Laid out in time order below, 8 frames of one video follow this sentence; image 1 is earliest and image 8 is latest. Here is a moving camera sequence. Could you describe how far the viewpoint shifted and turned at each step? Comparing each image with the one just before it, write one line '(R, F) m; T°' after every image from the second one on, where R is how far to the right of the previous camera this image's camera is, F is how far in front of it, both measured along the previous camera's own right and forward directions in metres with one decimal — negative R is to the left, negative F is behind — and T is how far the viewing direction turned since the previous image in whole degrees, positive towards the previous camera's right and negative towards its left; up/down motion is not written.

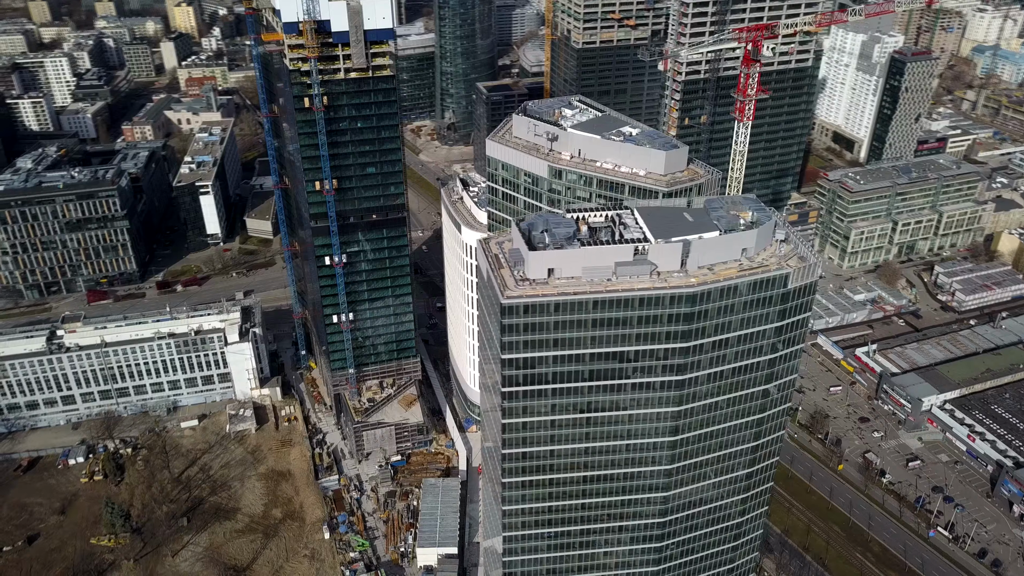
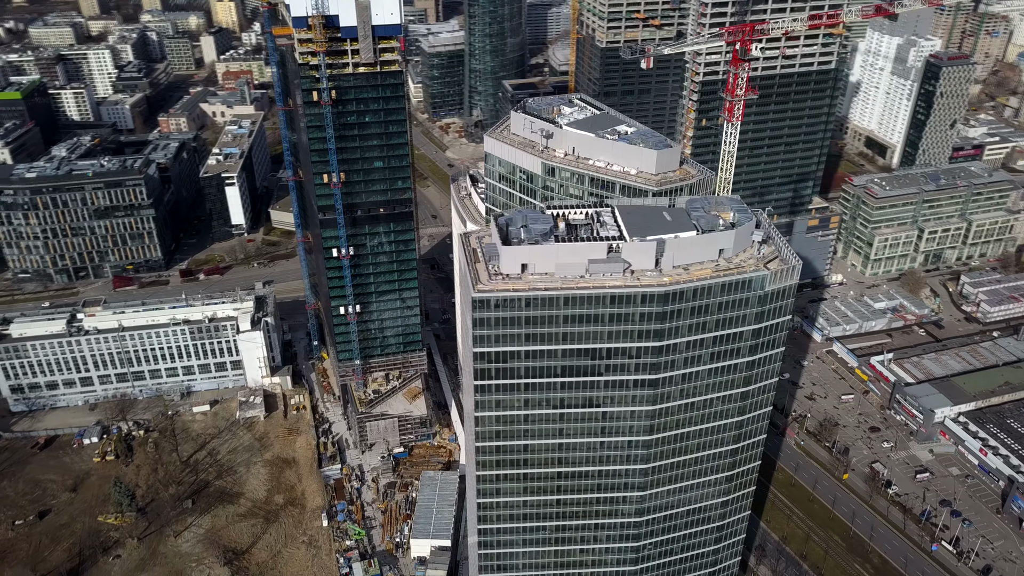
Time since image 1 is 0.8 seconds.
(+6.7, -0.4) m; -3°
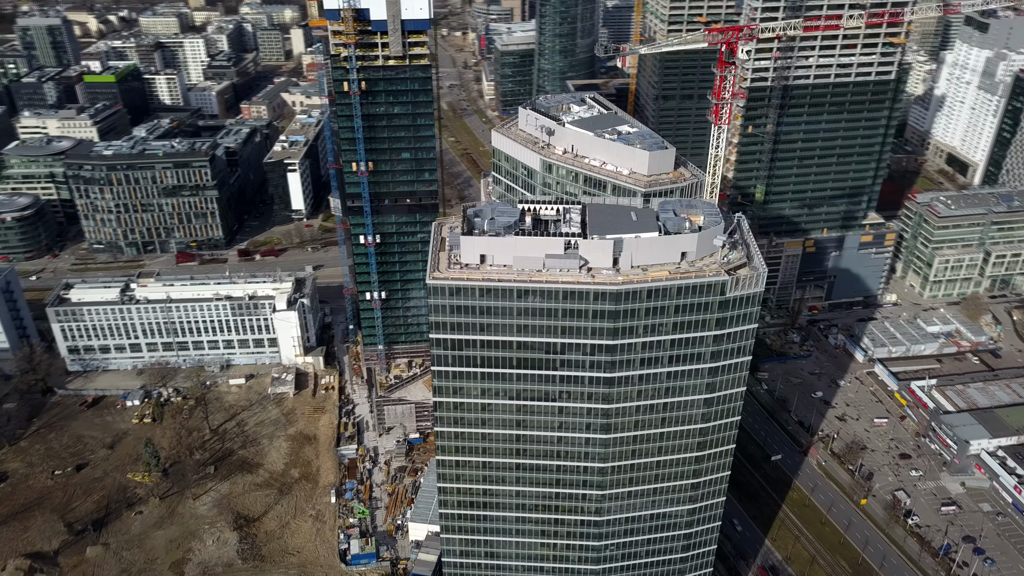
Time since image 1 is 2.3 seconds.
(+13.6, -0.7) m; -6°
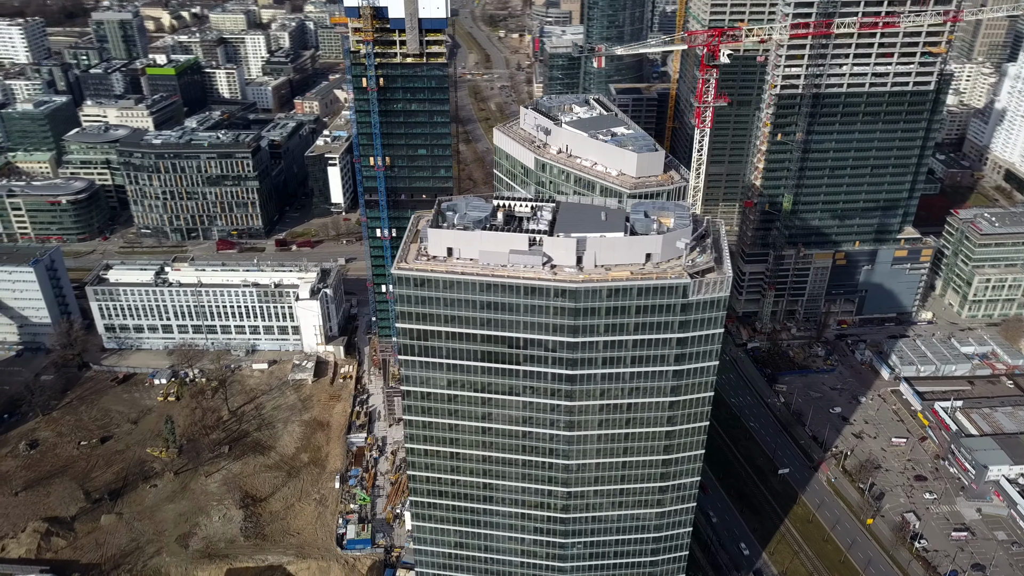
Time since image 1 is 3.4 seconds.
(+10.2, -0.9) m; -4°
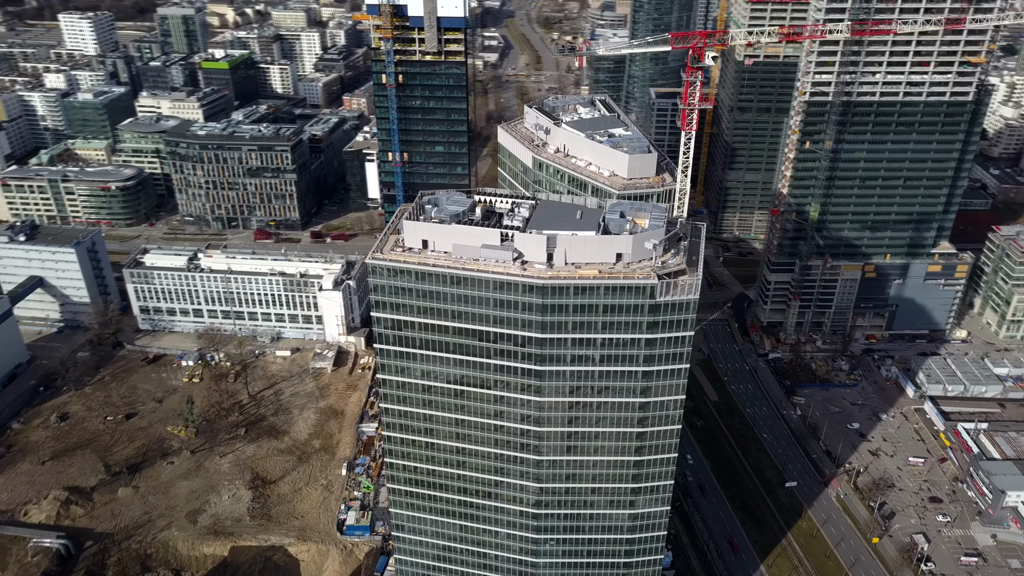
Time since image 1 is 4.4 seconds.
(+9.1, -0.8) m; -4°
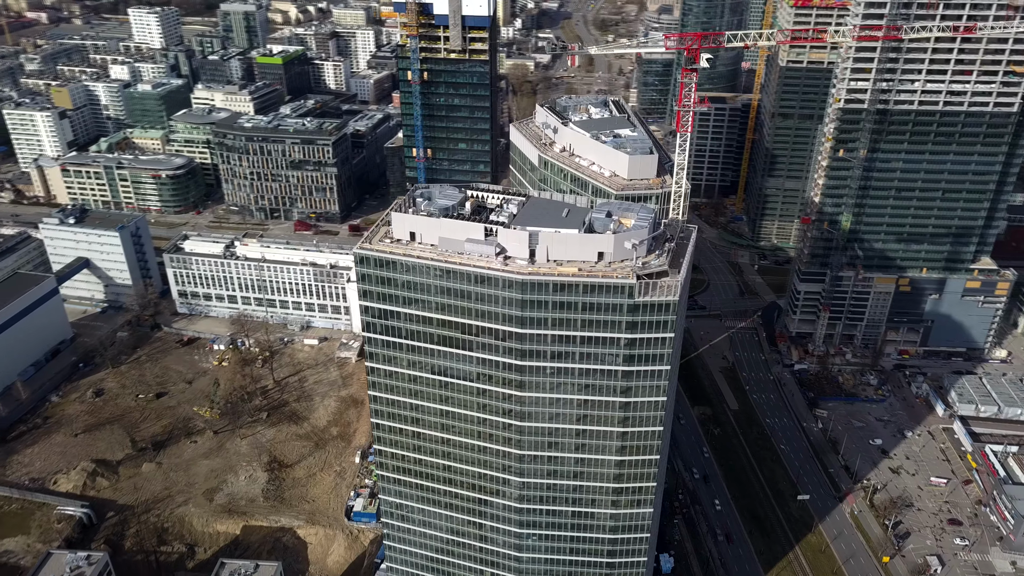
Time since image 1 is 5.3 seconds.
(+8.0, -0.8) m; -4°
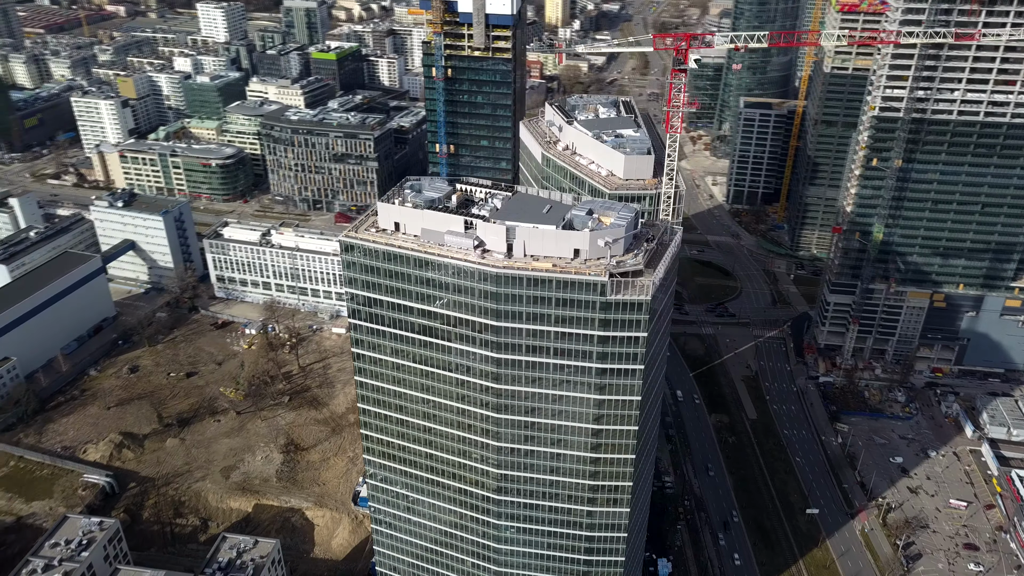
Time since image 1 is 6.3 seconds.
(+9.0, -0.8) m; -4°
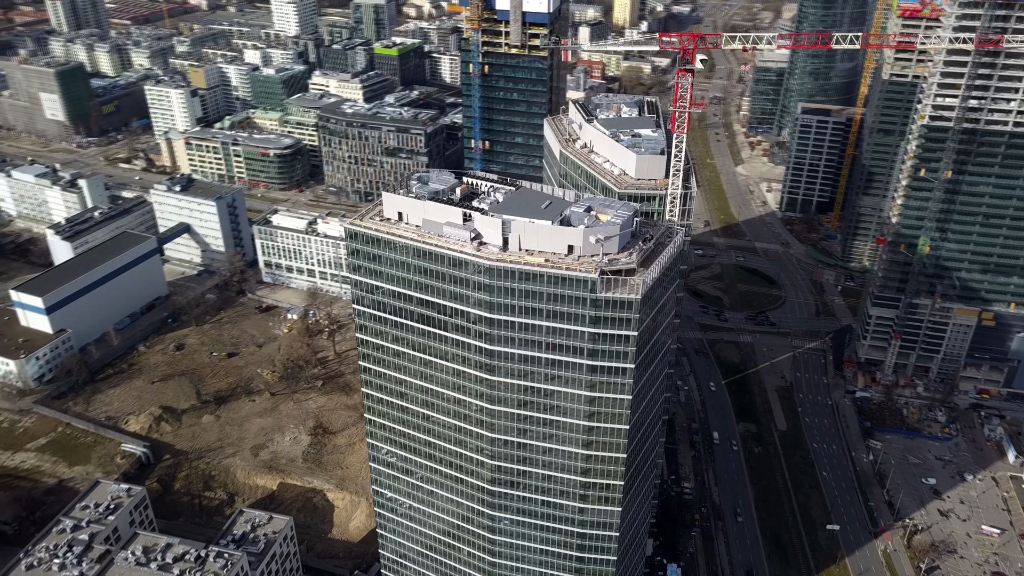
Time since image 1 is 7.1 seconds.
(+7.8, -0.7) m; -5°
